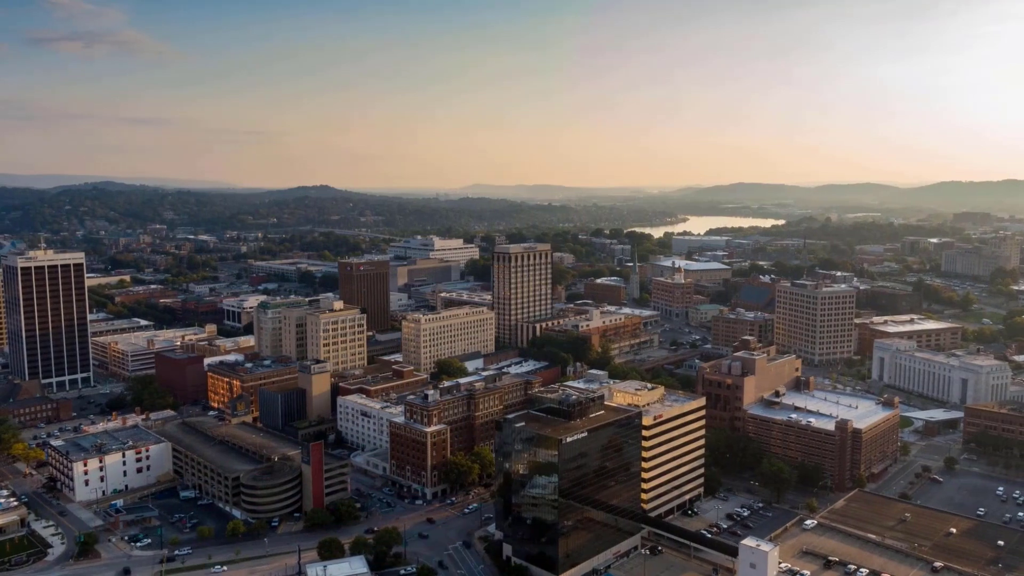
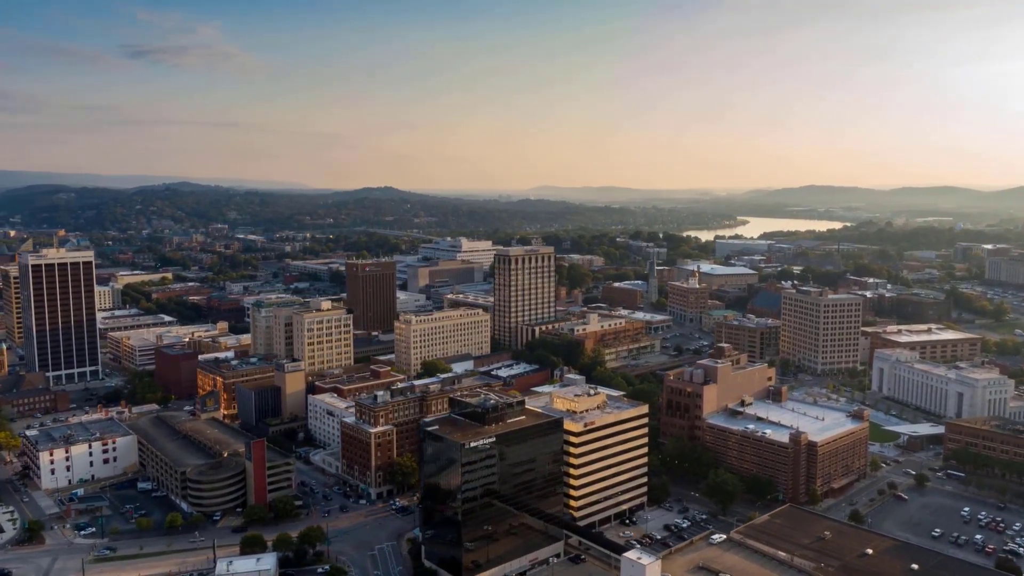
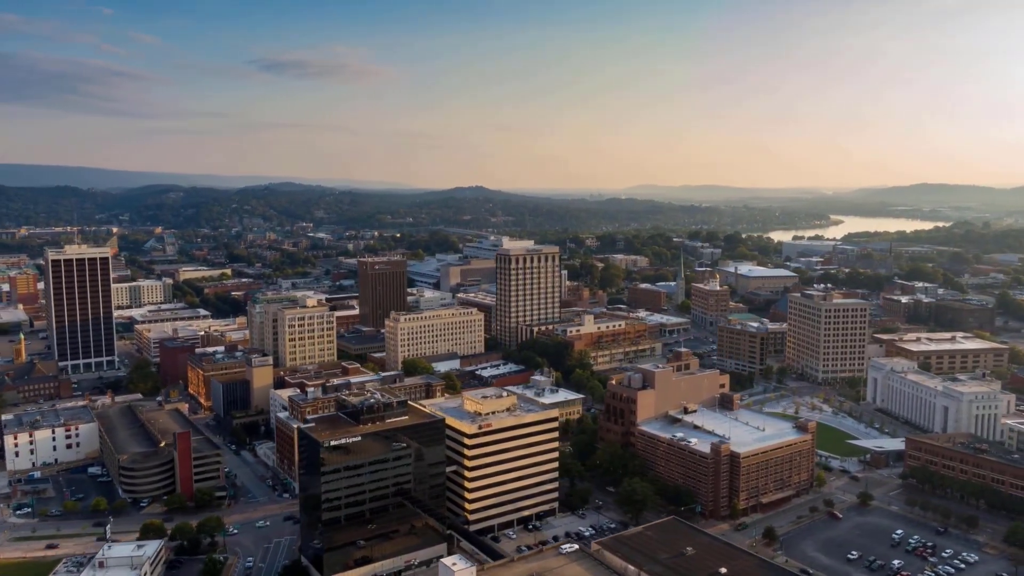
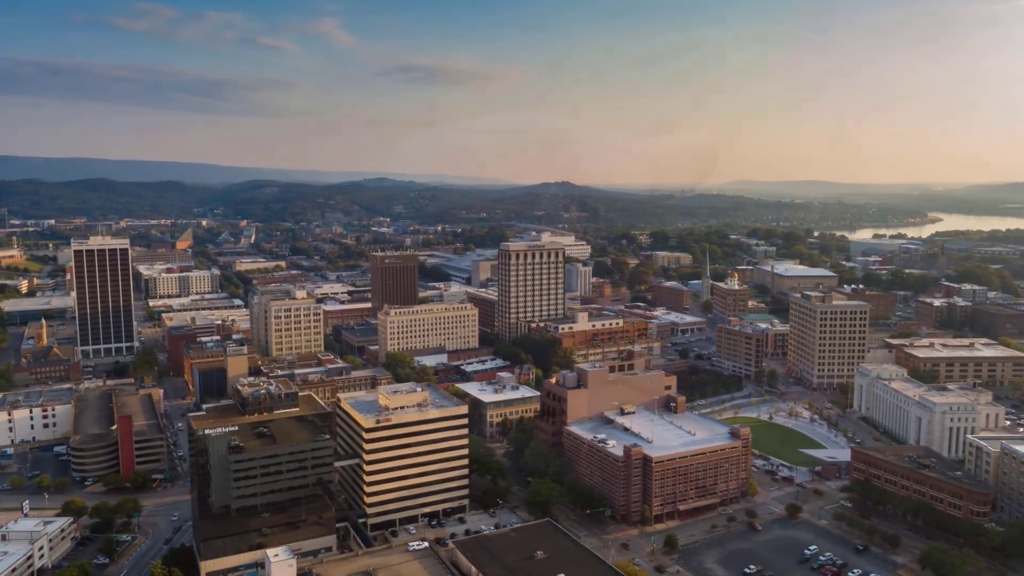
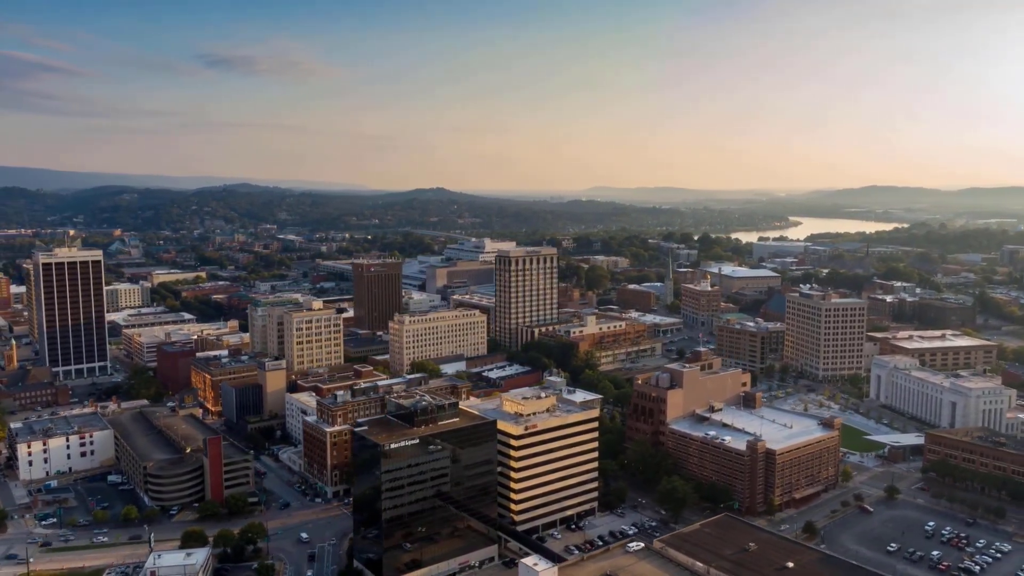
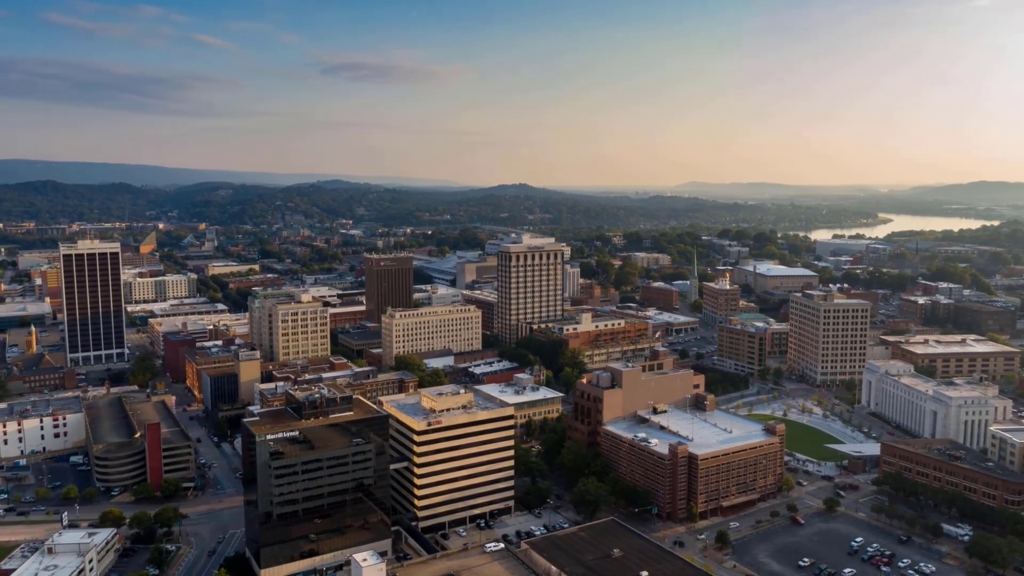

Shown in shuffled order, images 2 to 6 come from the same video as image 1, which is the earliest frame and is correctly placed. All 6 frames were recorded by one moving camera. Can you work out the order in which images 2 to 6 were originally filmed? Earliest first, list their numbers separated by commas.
2, 5, 3, 6, 4
